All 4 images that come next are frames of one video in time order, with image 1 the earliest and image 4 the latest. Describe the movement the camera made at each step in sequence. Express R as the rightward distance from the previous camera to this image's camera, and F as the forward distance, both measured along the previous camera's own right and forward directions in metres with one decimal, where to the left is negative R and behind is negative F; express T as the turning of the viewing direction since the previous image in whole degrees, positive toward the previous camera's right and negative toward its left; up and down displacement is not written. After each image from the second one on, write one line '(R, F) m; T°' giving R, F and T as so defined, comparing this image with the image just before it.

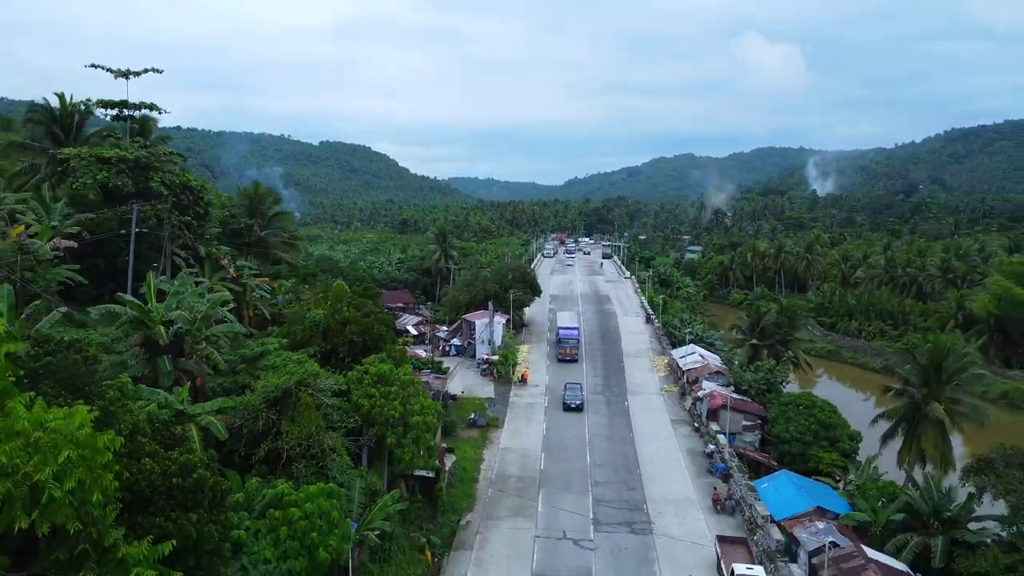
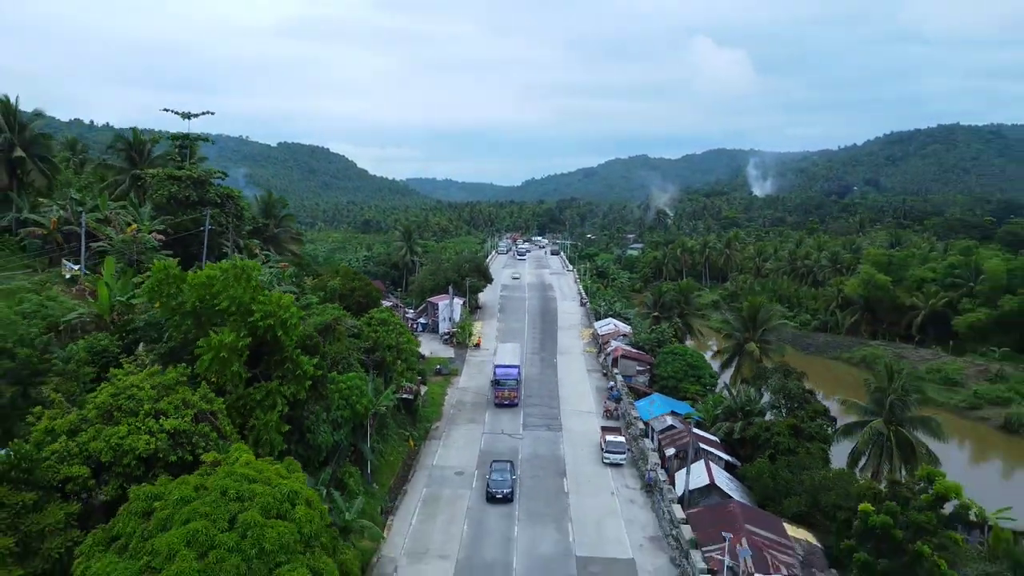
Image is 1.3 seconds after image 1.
(+0.2, -9.8) m; +3°
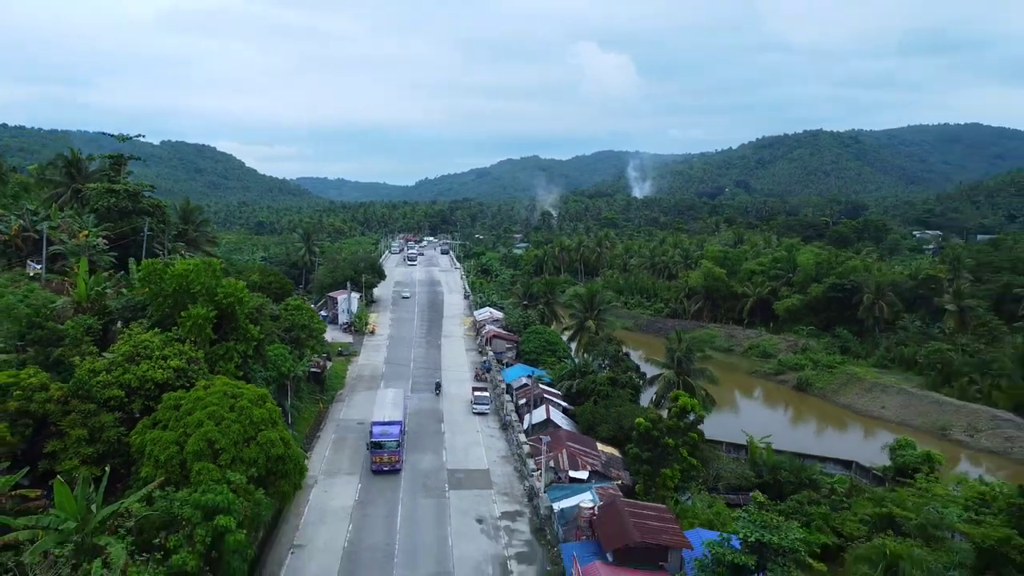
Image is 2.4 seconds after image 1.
(+0.3, -8.0) m; +7°
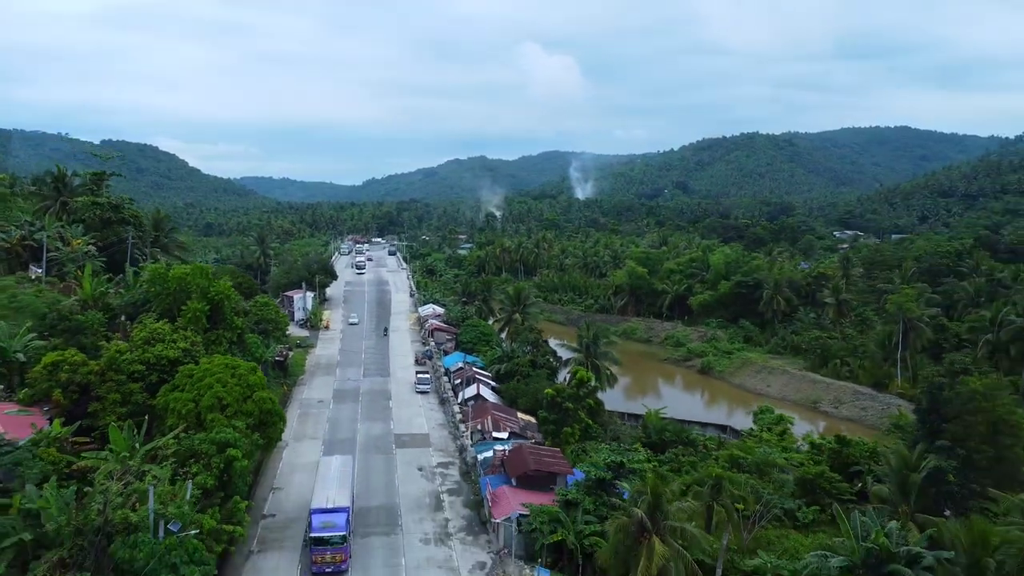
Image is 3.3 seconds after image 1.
(+0.6, -6.7) m; +4°
